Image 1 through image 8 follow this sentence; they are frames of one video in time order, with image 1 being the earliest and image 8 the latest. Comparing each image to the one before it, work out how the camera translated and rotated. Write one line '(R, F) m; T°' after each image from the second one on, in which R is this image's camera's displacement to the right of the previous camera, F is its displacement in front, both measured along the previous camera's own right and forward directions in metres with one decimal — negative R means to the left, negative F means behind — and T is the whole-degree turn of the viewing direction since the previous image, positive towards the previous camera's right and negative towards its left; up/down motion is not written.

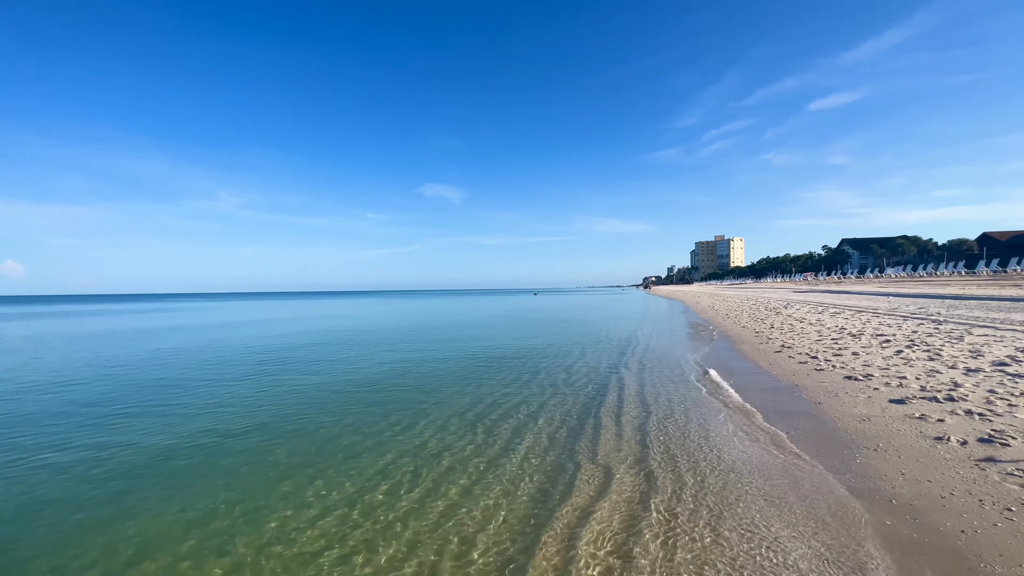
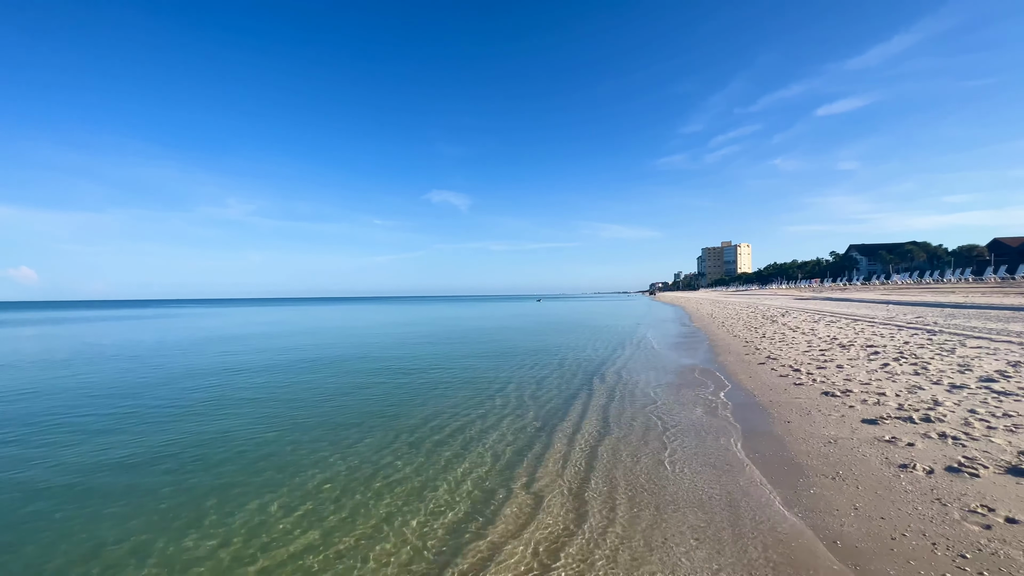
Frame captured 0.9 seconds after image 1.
(+1.2, +0.5) m; -1°
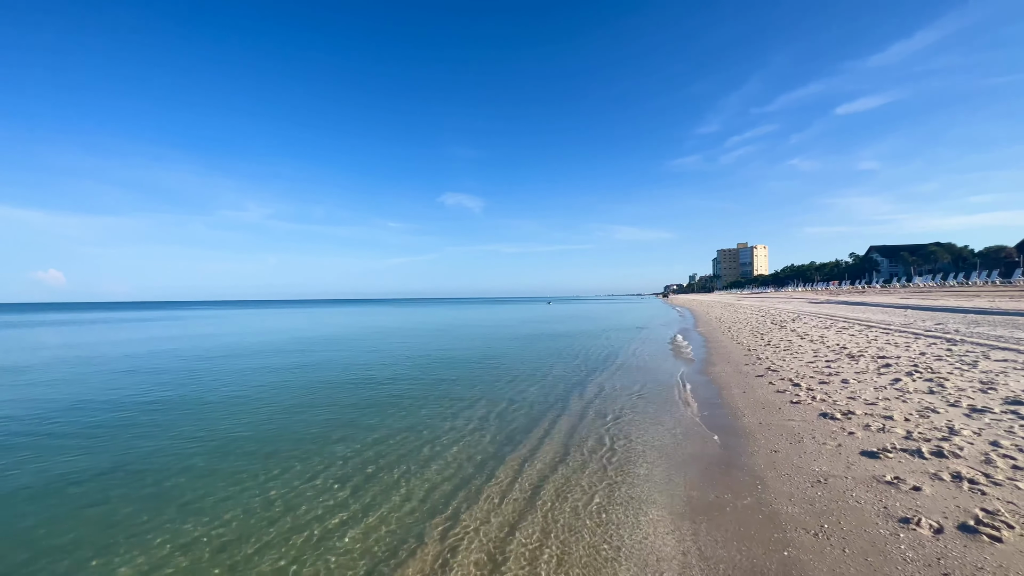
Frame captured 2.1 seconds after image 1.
(+1.3, +1.1) m; -2°
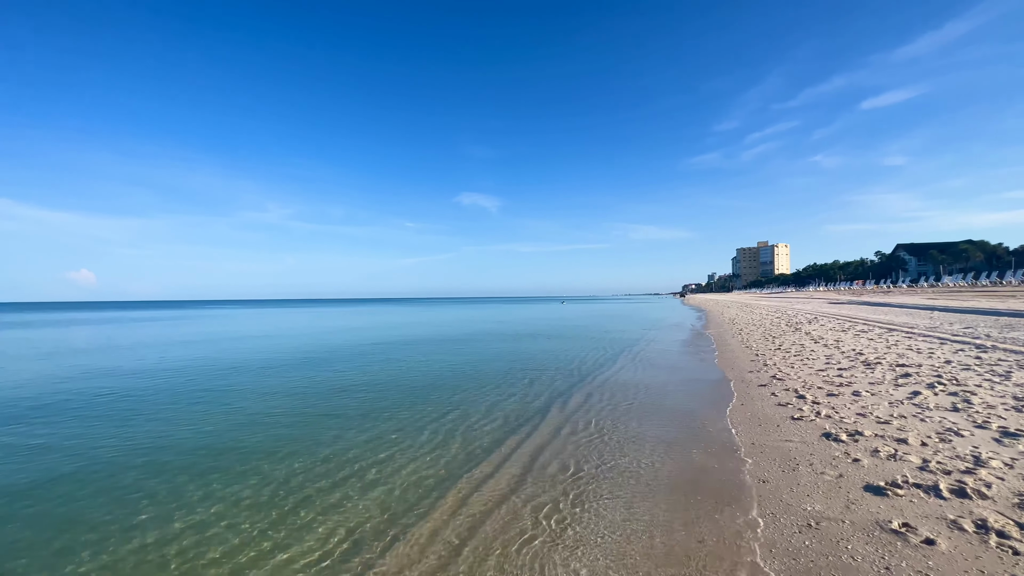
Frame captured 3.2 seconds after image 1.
(+1.1, +1.0) m; -2°
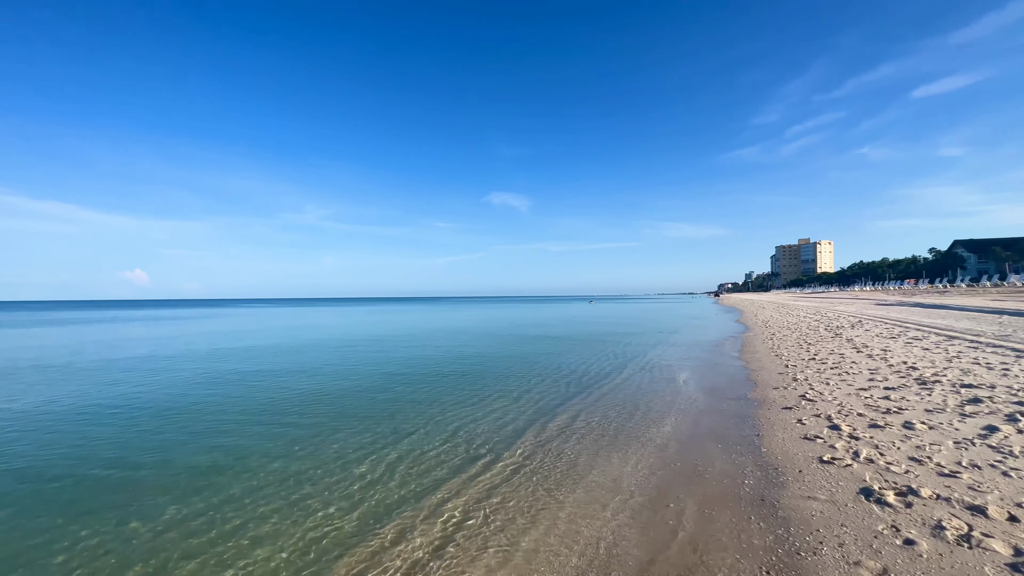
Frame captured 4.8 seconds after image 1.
(+1.4, +1.9) m; -4°
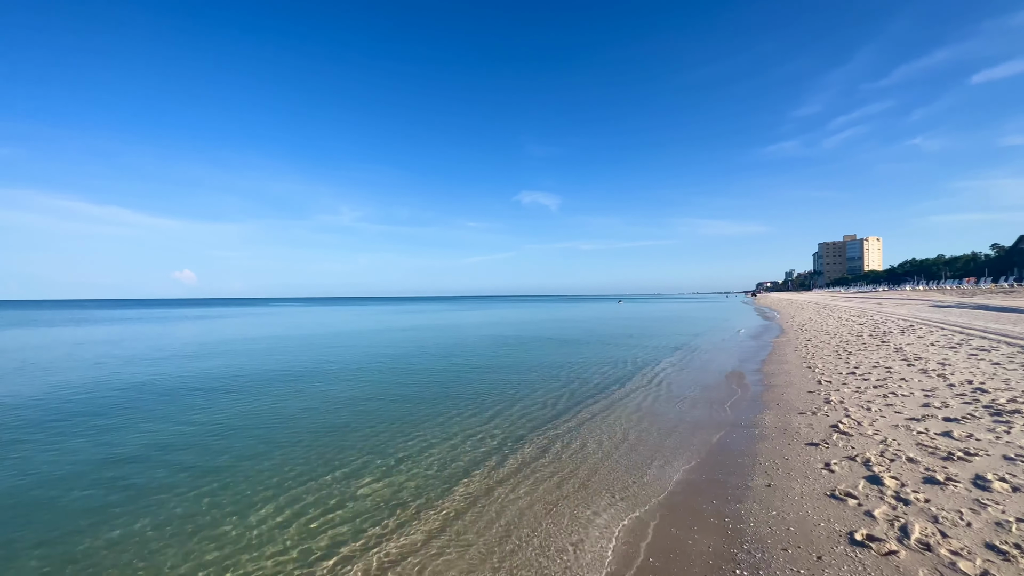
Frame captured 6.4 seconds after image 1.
(+1.5, +1.9) m; -4°
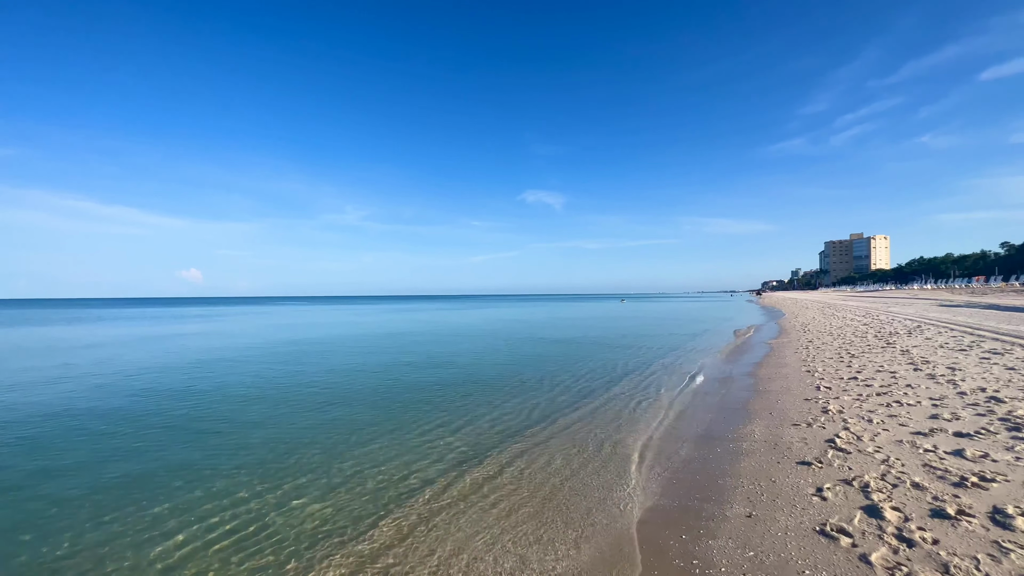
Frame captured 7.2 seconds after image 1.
(+0.9, +0.9) m; -1°
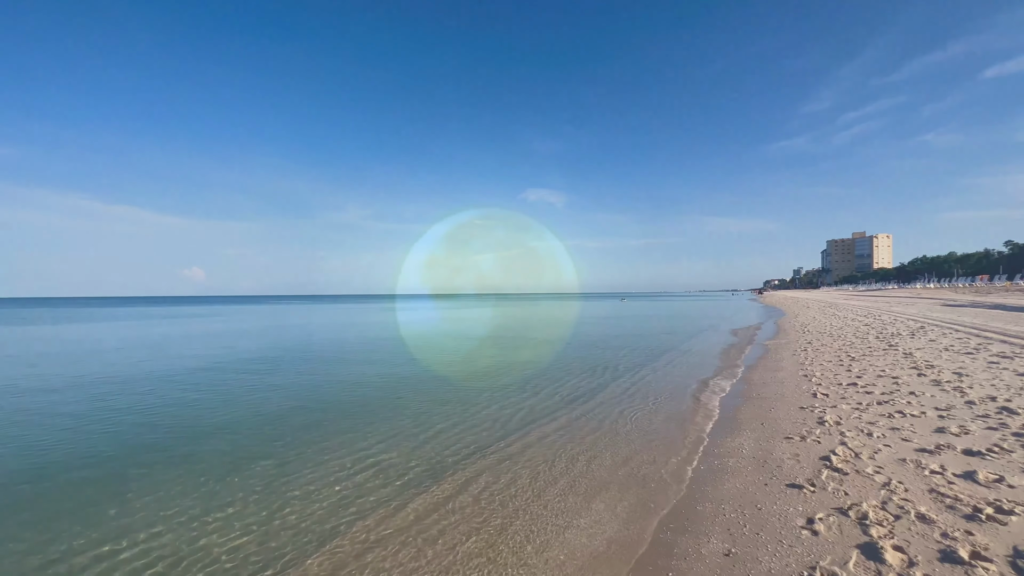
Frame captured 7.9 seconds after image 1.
(+0.7, +0.8) m; 0°
